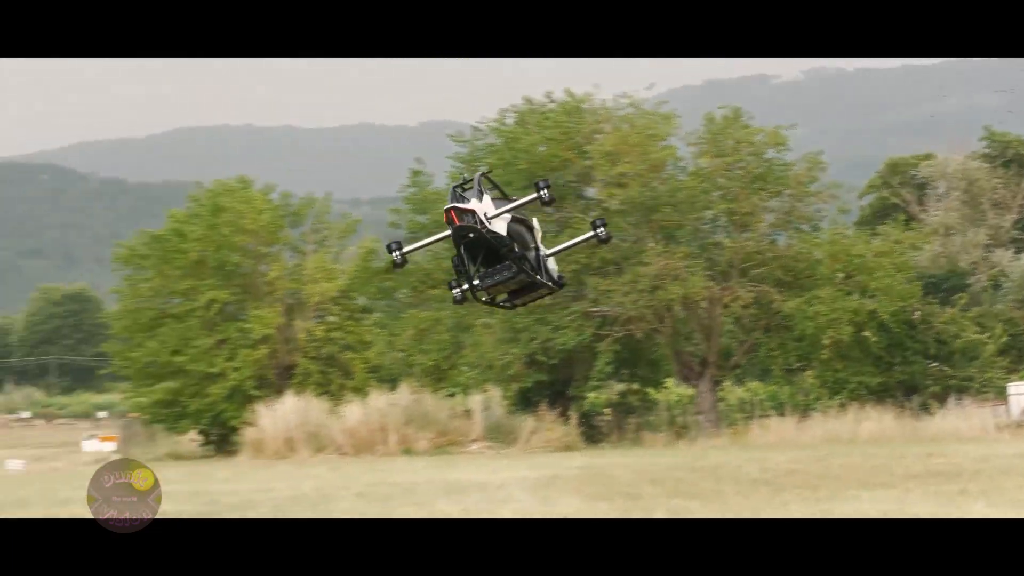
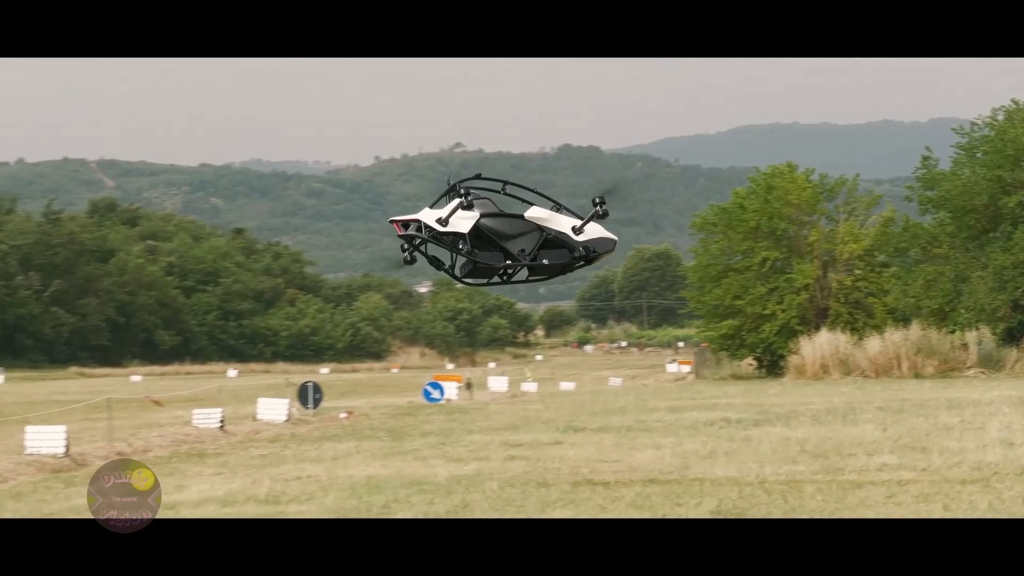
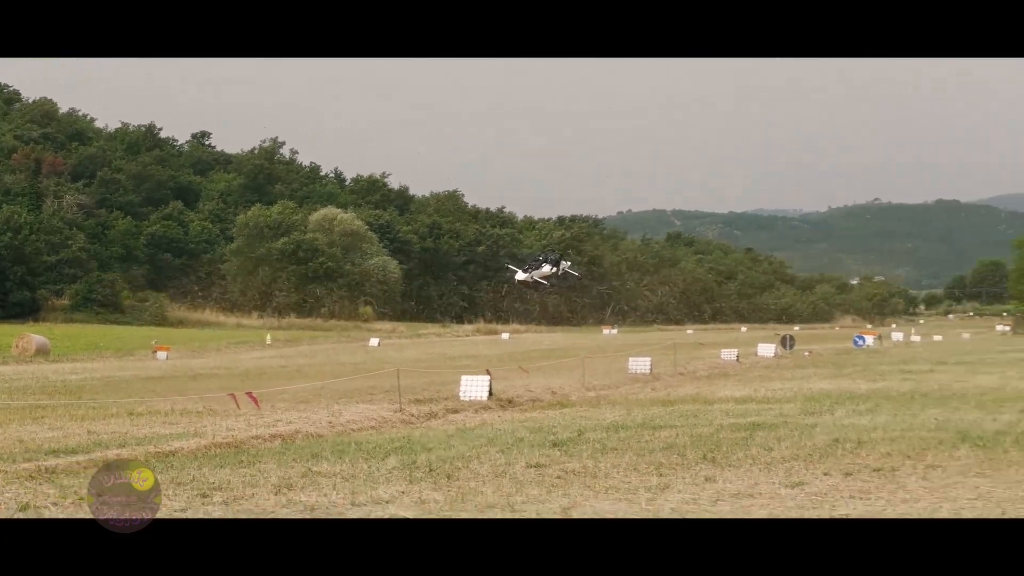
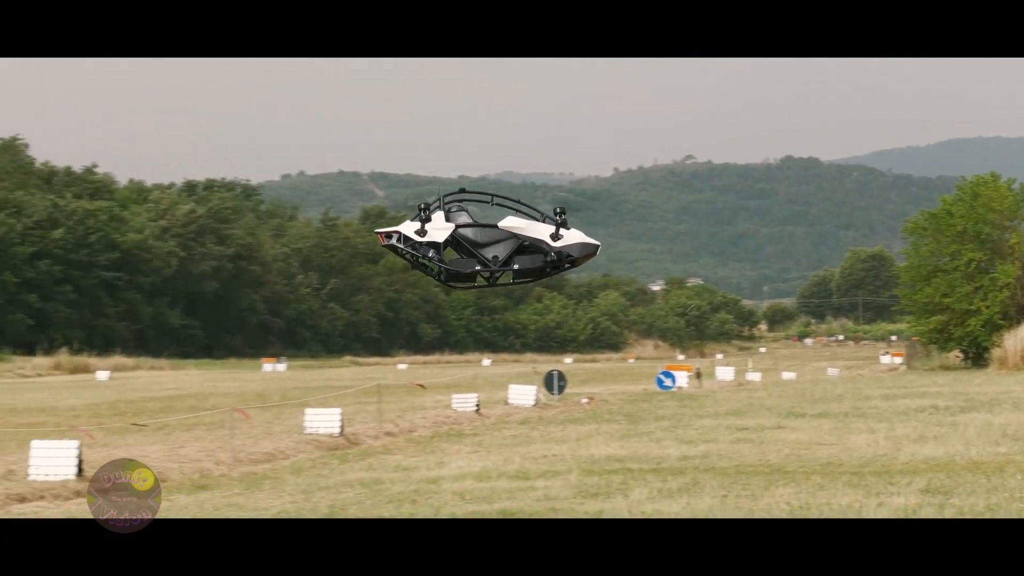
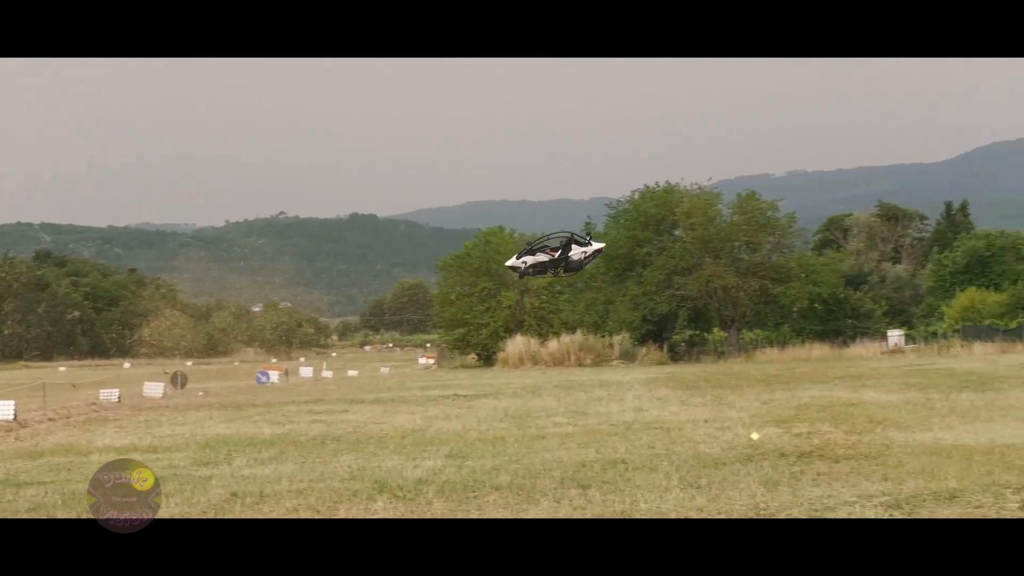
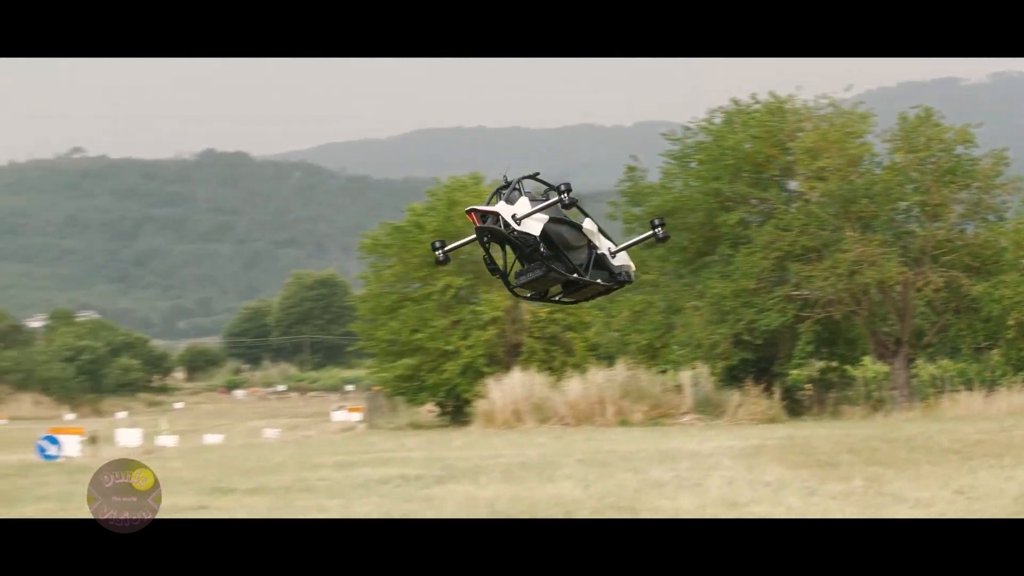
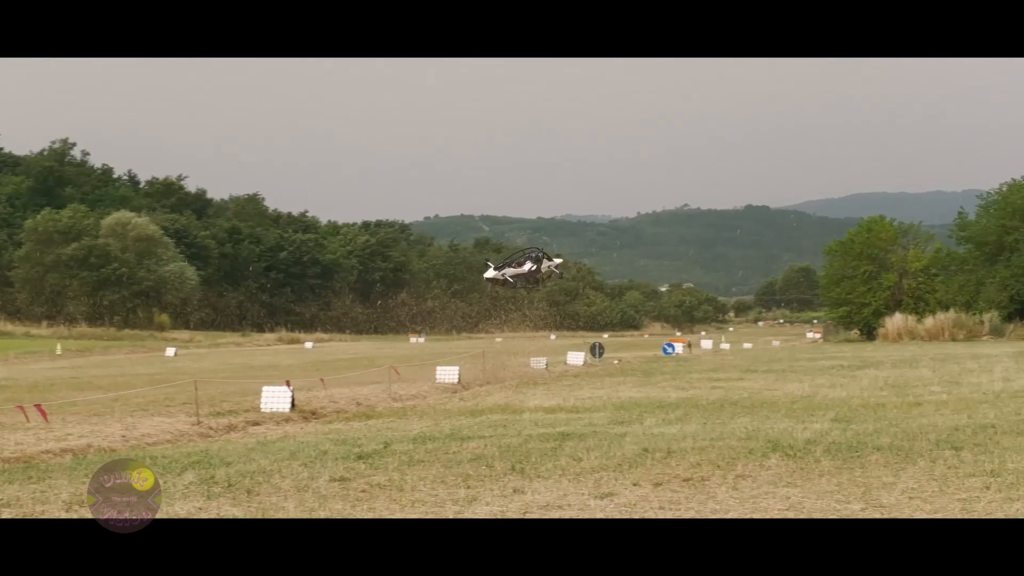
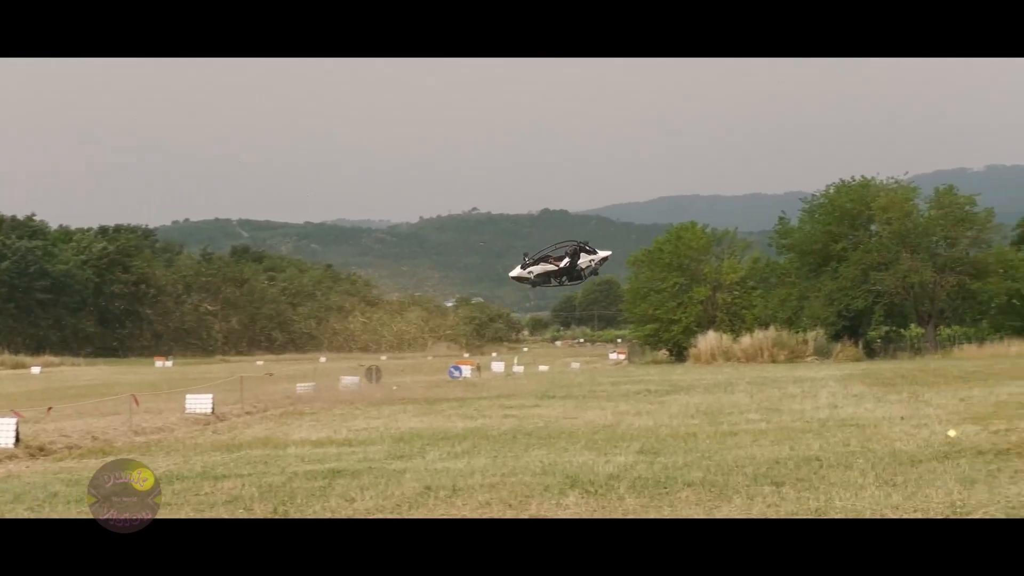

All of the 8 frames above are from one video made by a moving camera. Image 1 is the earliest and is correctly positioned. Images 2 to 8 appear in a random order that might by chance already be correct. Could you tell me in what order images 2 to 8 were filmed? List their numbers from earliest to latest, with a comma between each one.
6, 2, 4, 3, 7, 8, 5
